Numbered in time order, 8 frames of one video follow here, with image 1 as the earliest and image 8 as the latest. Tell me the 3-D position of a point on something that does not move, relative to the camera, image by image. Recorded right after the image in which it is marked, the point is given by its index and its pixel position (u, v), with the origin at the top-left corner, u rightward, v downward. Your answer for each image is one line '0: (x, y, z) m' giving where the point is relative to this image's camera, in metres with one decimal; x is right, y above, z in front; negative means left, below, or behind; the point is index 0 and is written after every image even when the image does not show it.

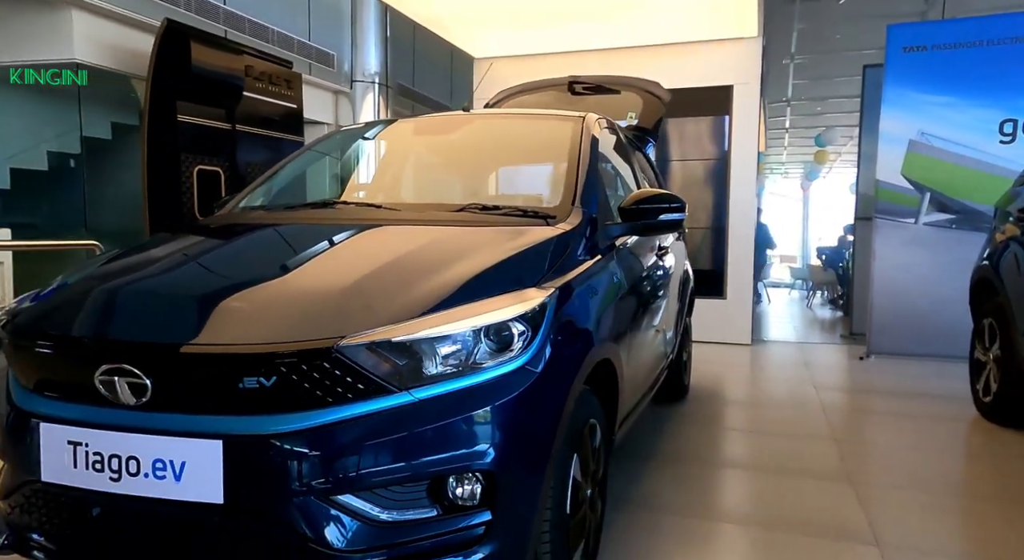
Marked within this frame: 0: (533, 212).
0: (0.0, +0.2, +2.2) m
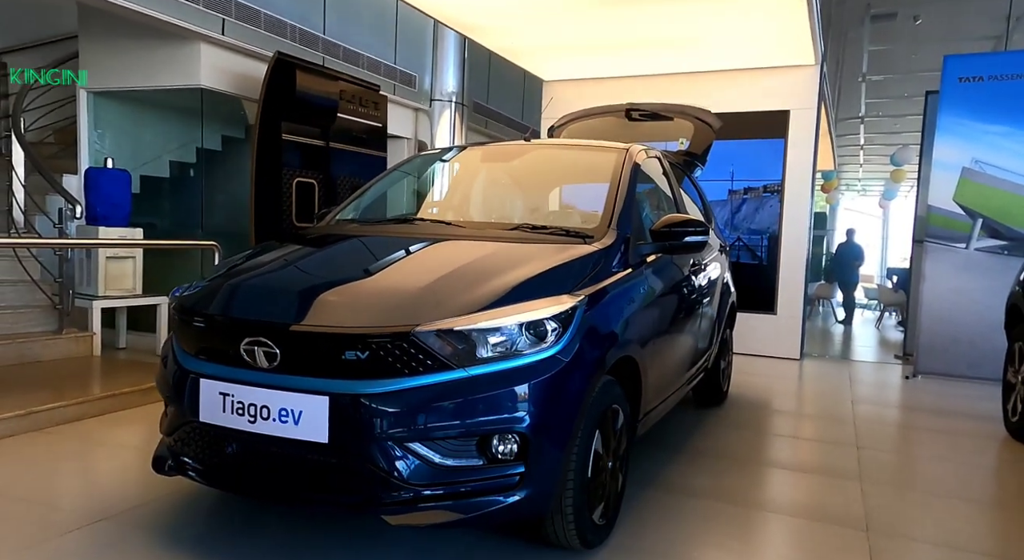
0: (+0.2, +0.2, +2.6) m
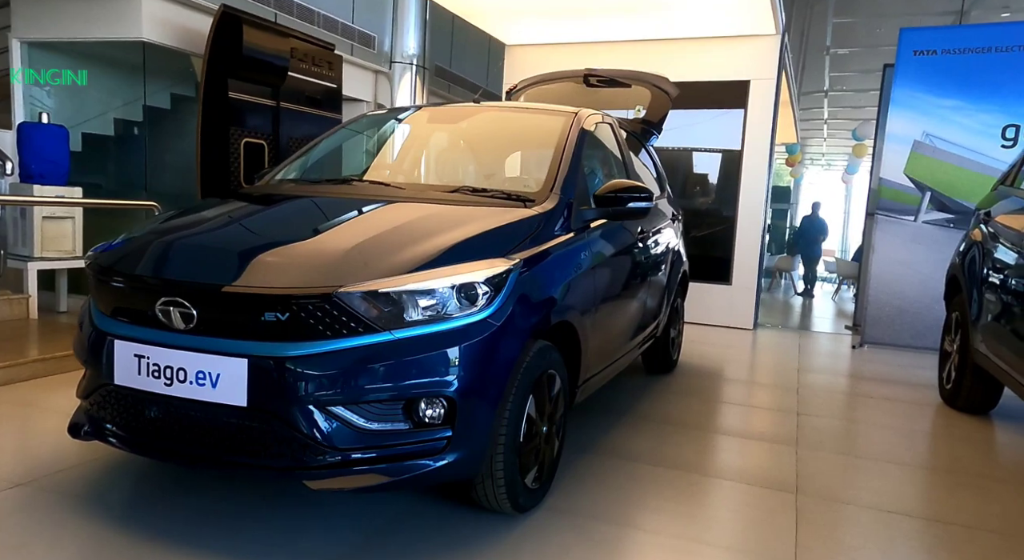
0: (0.0, +0.3, +2.6) m
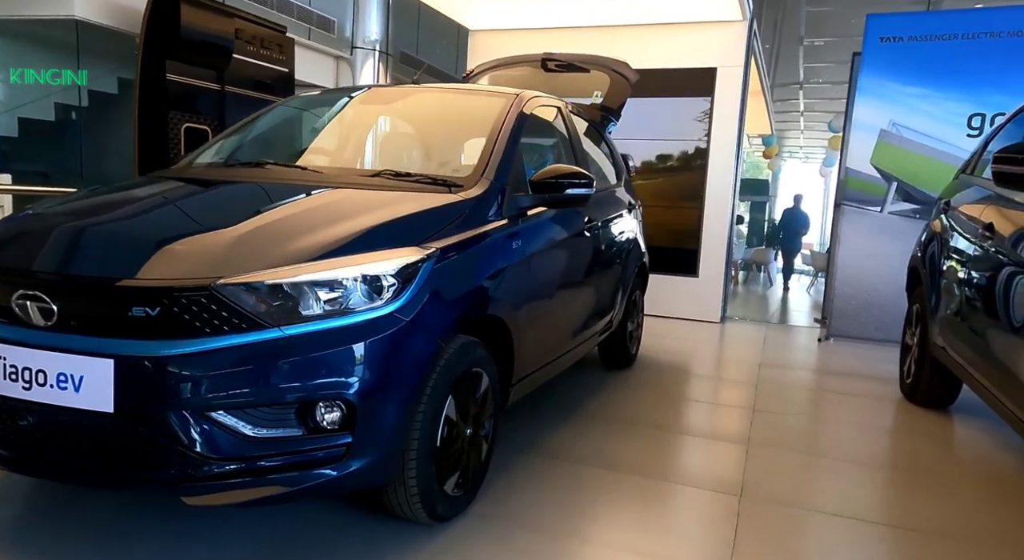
0: (-0.2, +0.3, +2.4) m
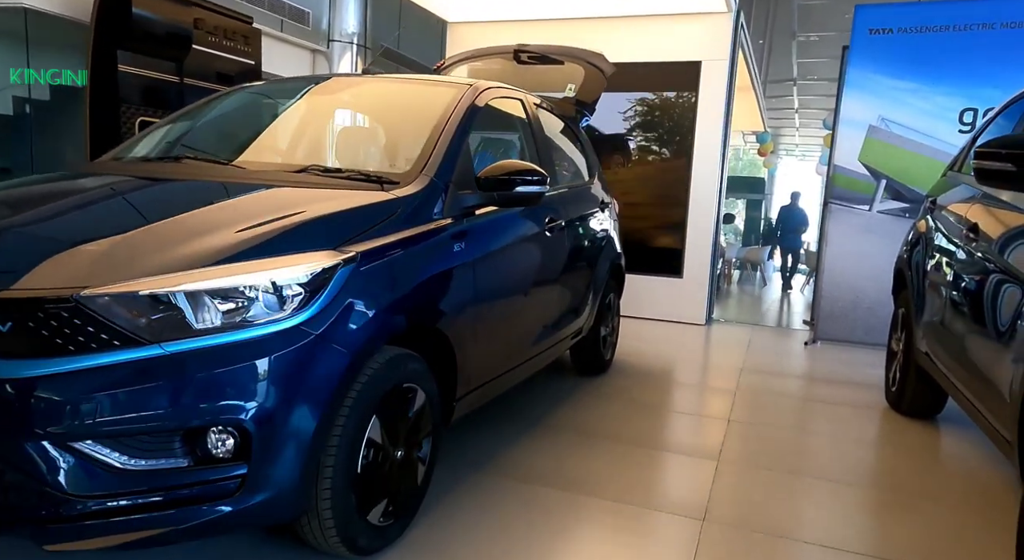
0: (-0.4, +0.3, +2.2) m
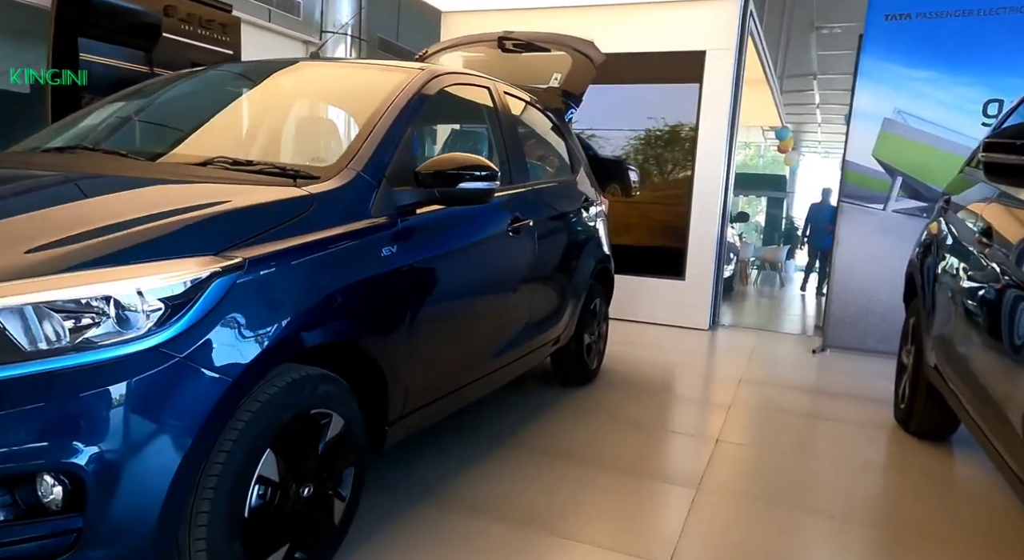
0: (-0.6, +0.3, +1.9) m
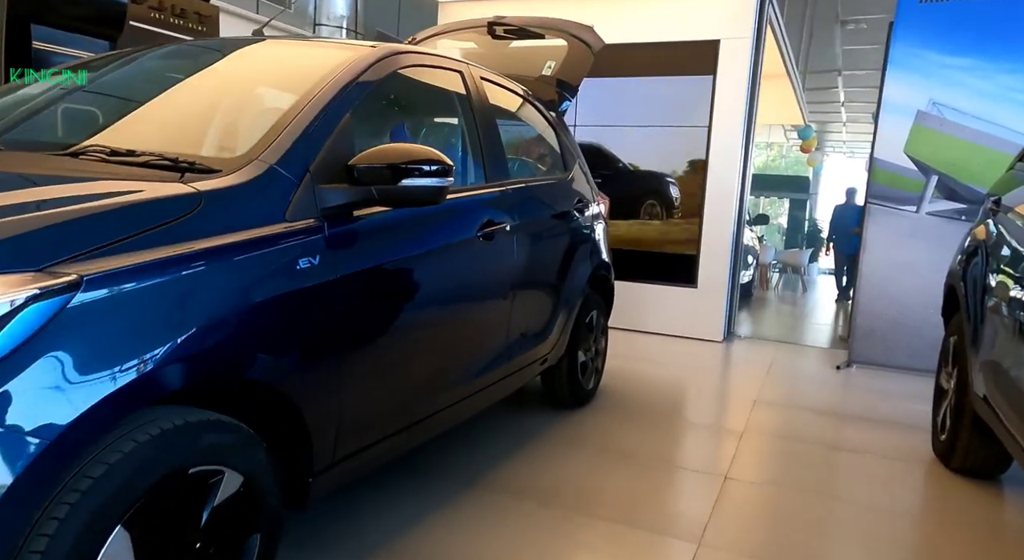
0: (-0.7, +0.3, +1.6) m
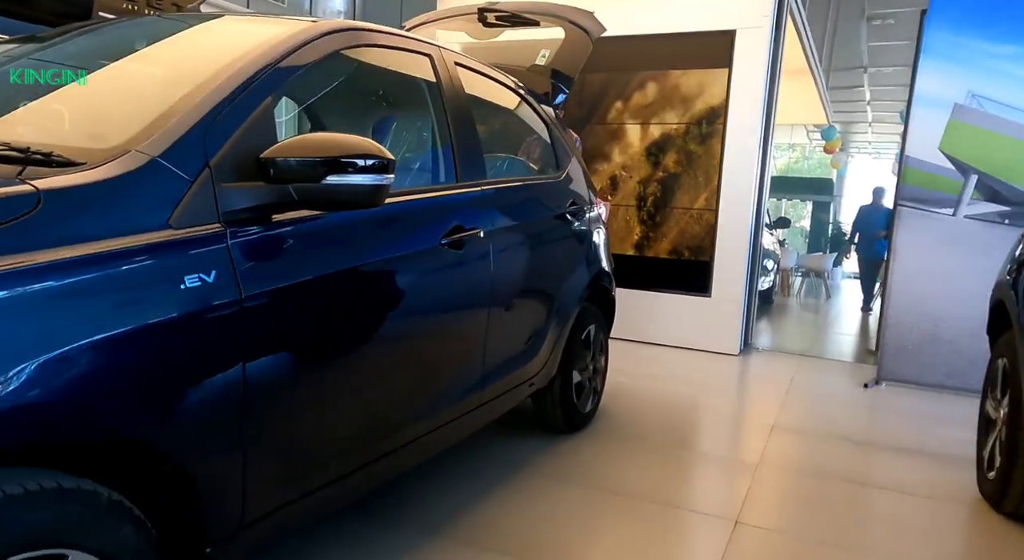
0: (-0.8, +0.2, +1.3) m
